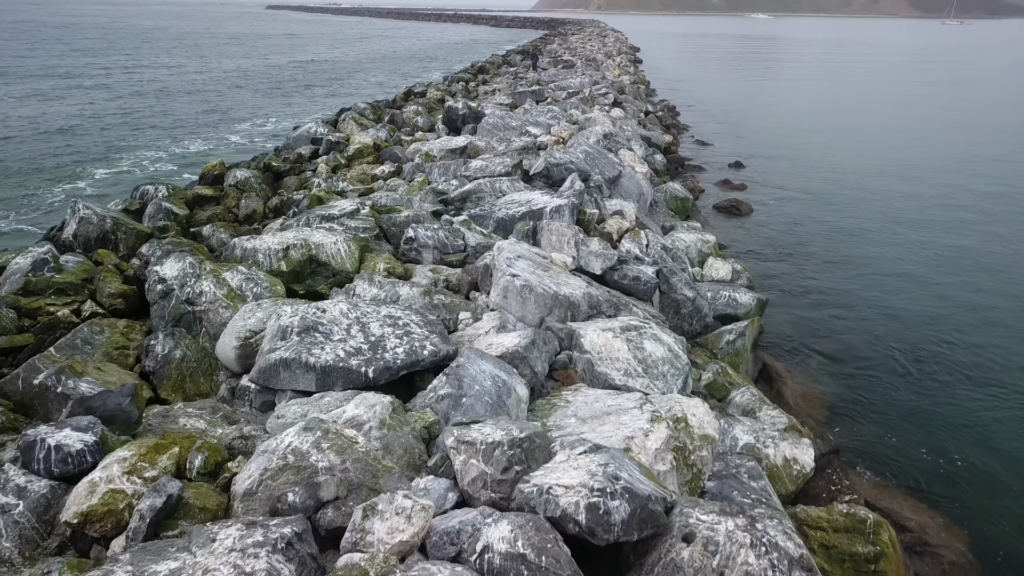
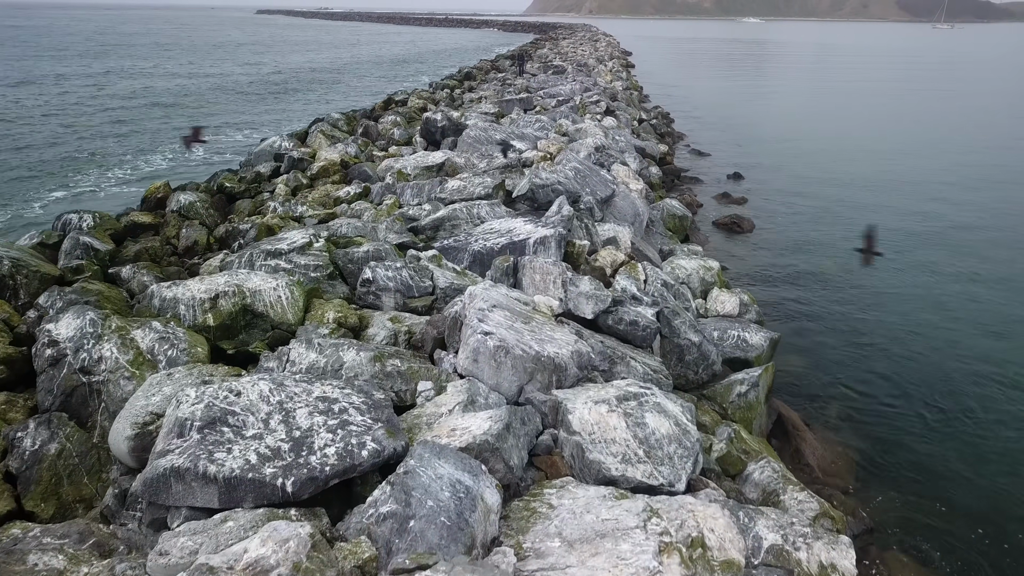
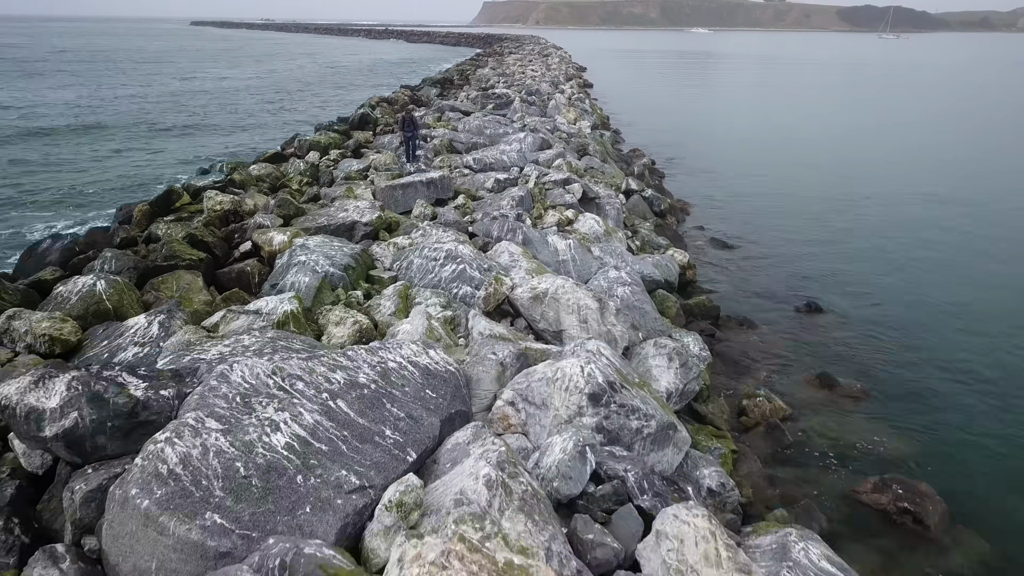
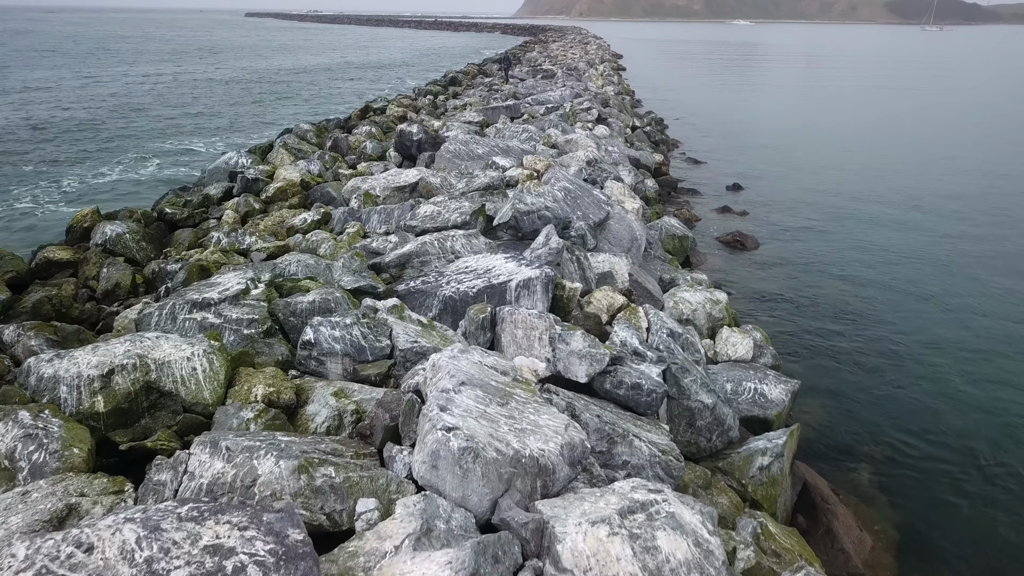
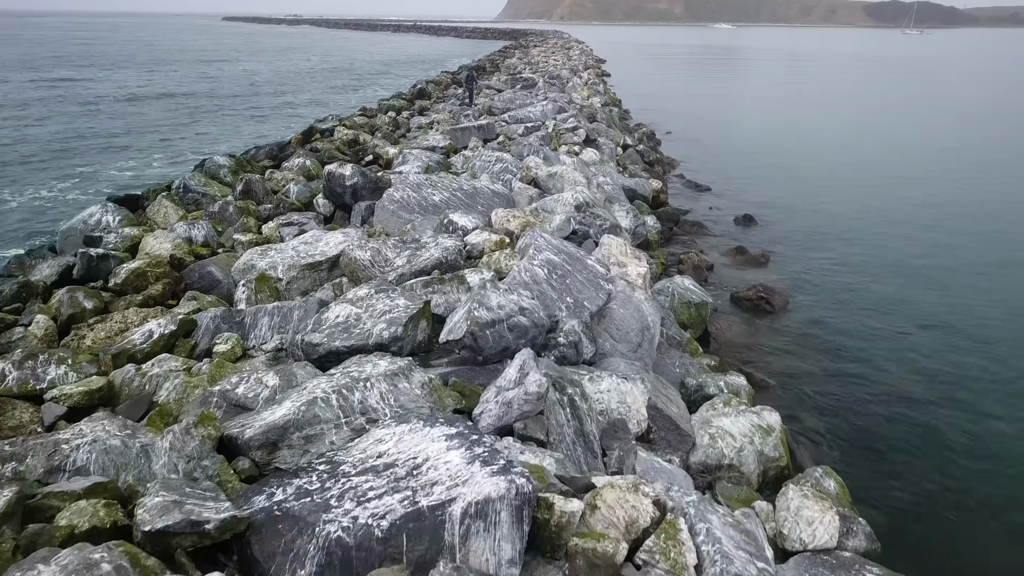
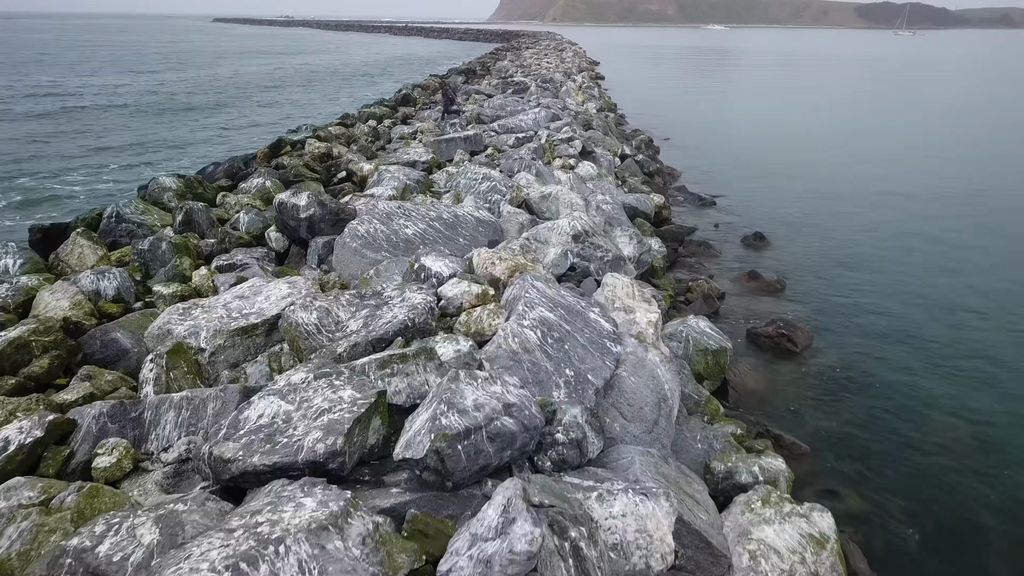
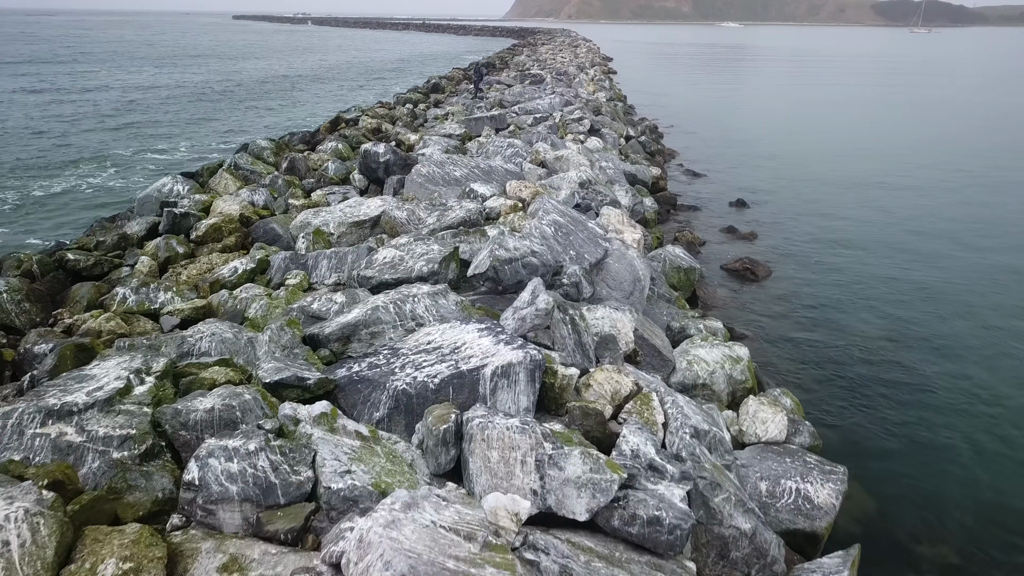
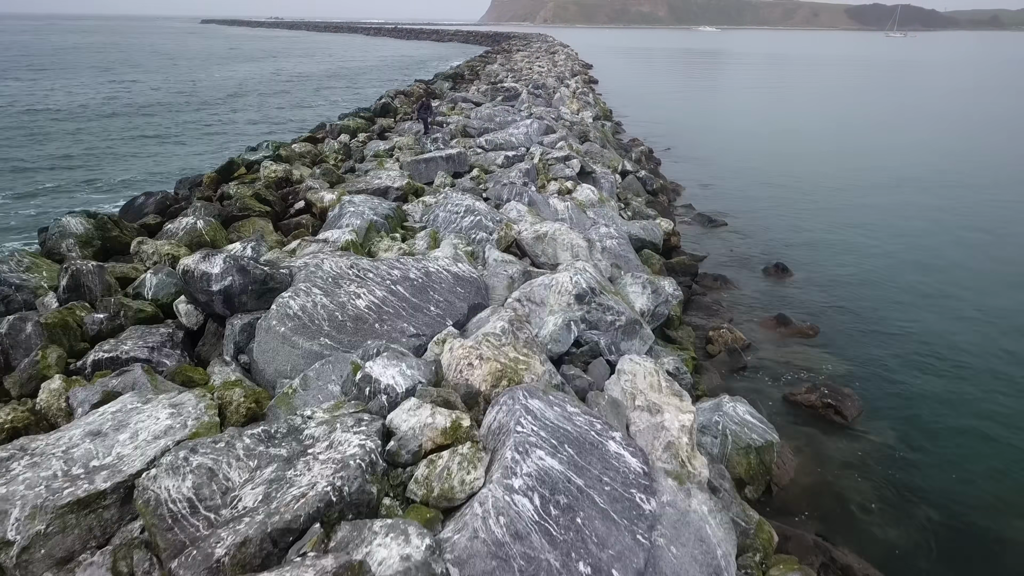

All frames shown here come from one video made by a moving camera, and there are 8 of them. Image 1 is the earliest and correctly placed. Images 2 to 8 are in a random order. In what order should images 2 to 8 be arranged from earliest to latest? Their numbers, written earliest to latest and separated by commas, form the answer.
2, 4, 7, 5, 6, 8, 3
